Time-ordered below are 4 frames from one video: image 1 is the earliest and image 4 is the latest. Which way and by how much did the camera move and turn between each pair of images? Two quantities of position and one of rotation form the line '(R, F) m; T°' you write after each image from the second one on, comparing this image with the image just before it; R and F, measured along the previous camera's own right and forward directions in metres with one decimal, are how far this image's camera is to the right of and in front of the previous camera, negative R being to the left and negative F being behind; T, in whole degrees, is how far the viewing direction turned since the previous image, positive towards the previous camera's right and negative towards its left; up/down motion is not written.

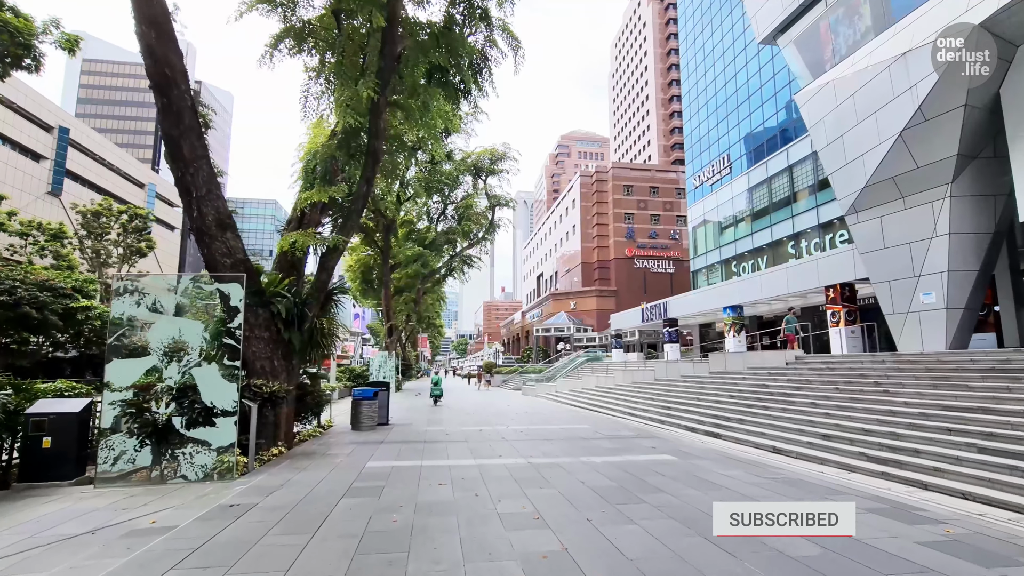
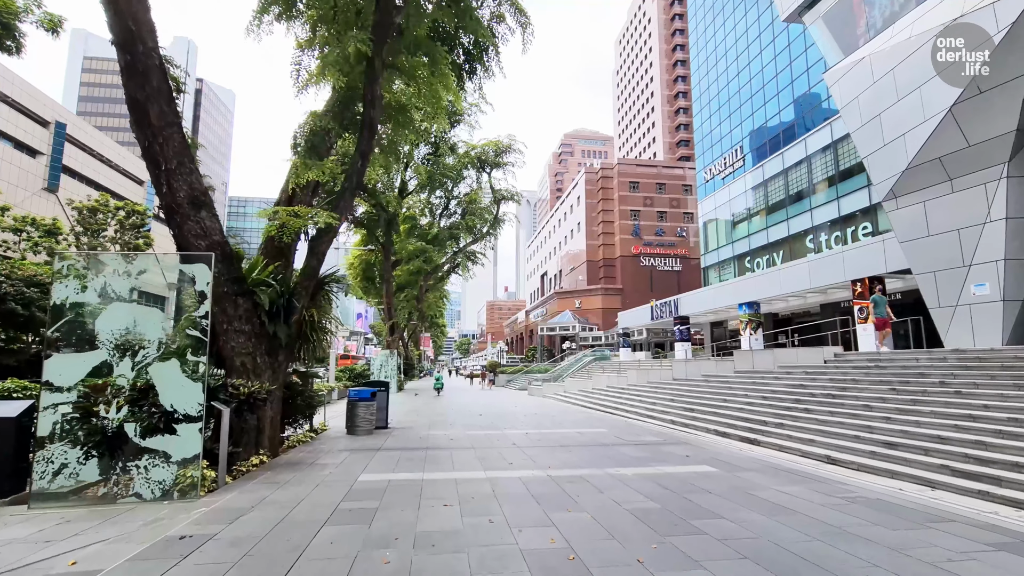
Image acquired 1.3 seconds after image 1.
(-0.2, +1.2) m; 0°
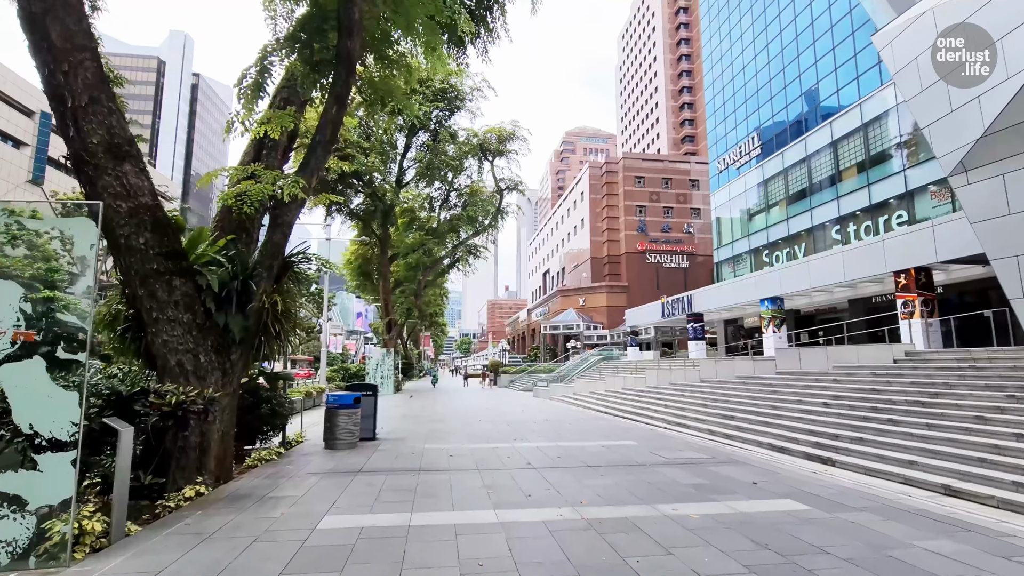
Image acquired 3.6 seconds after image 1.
(-0.2, +1.9) m; 0°
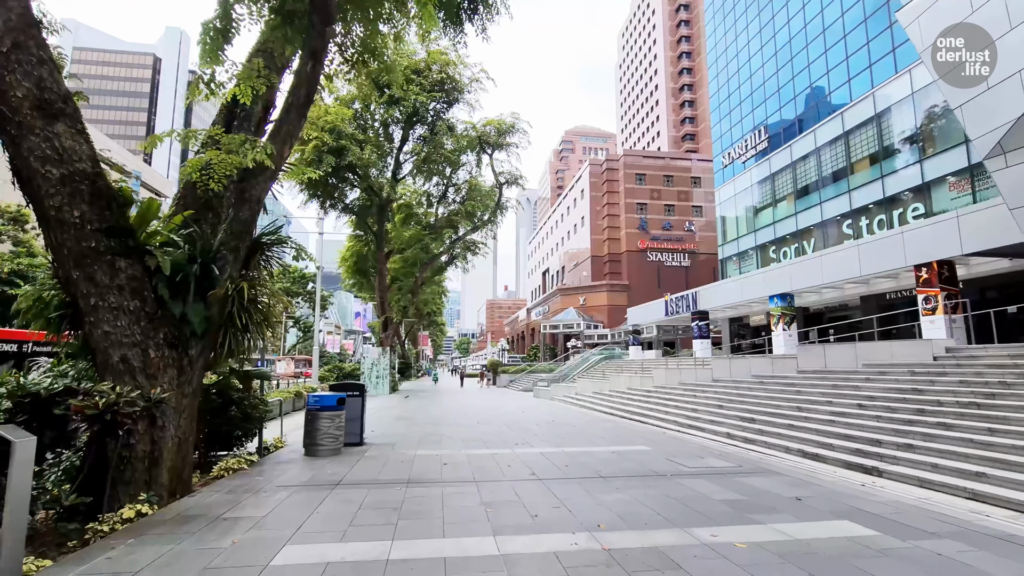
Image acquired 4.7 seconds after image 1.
(0.0, +1.0) m; 0°
